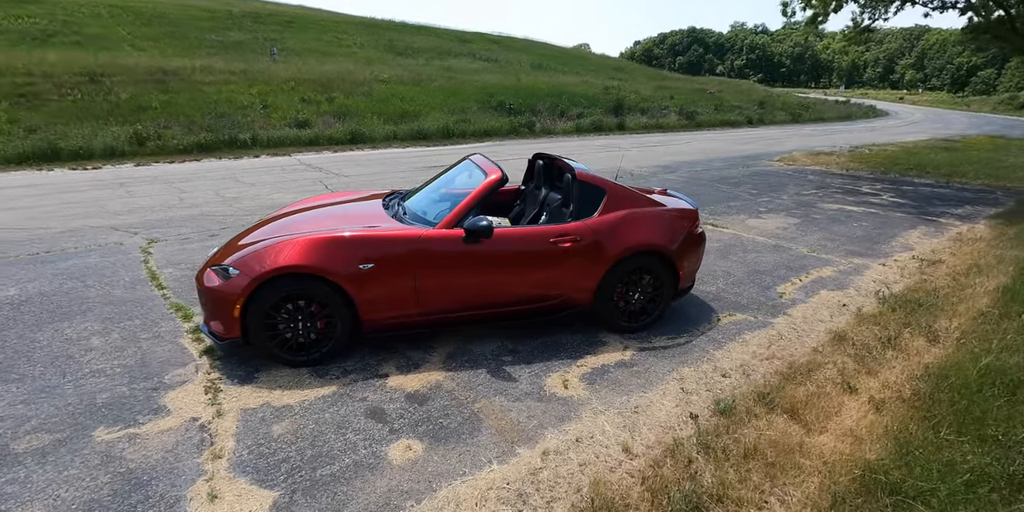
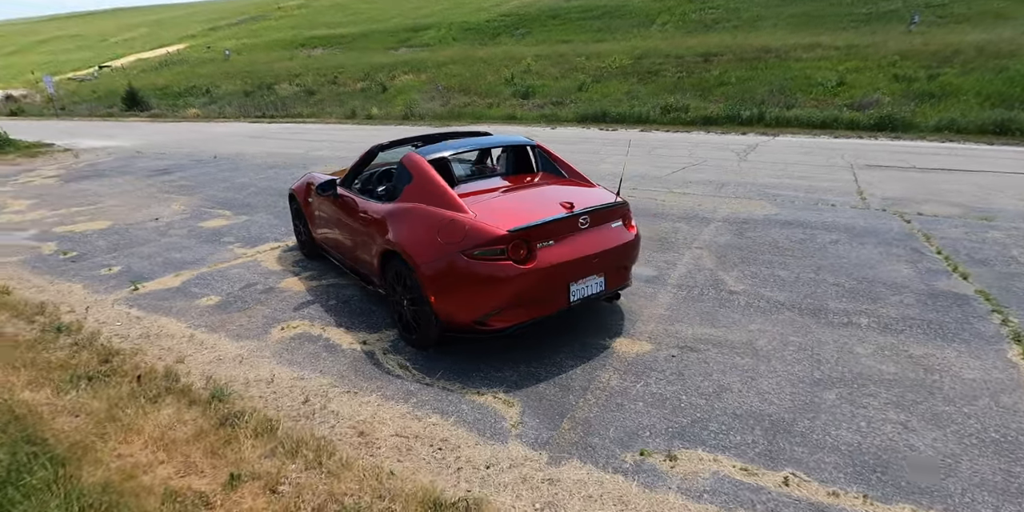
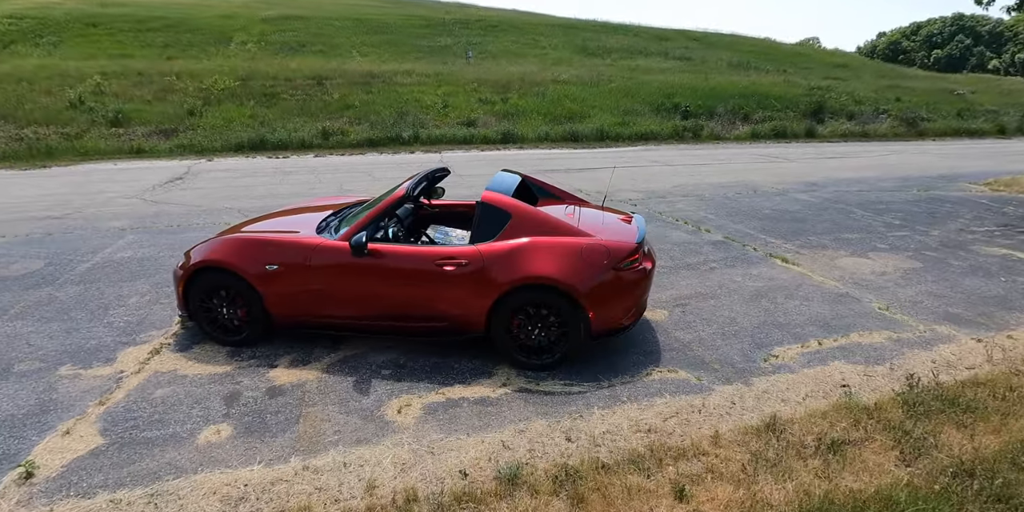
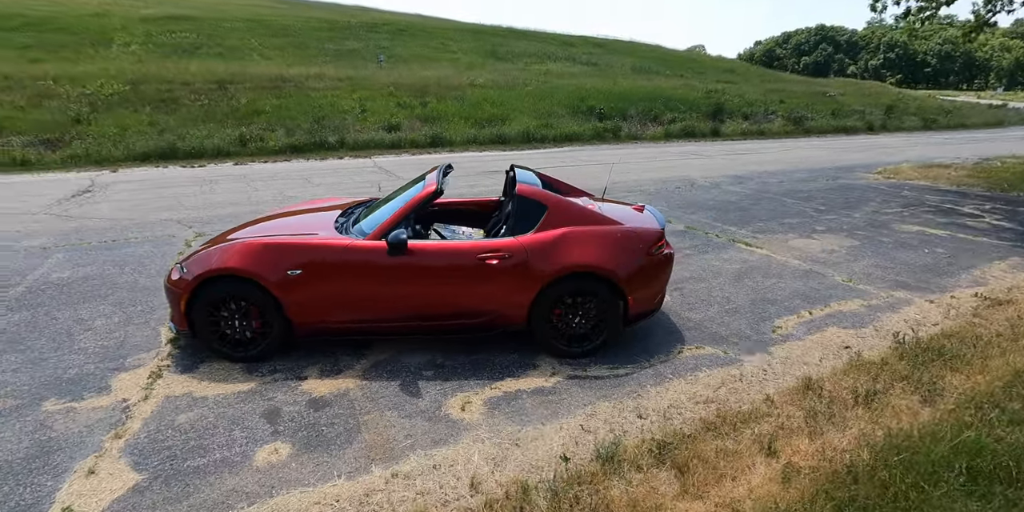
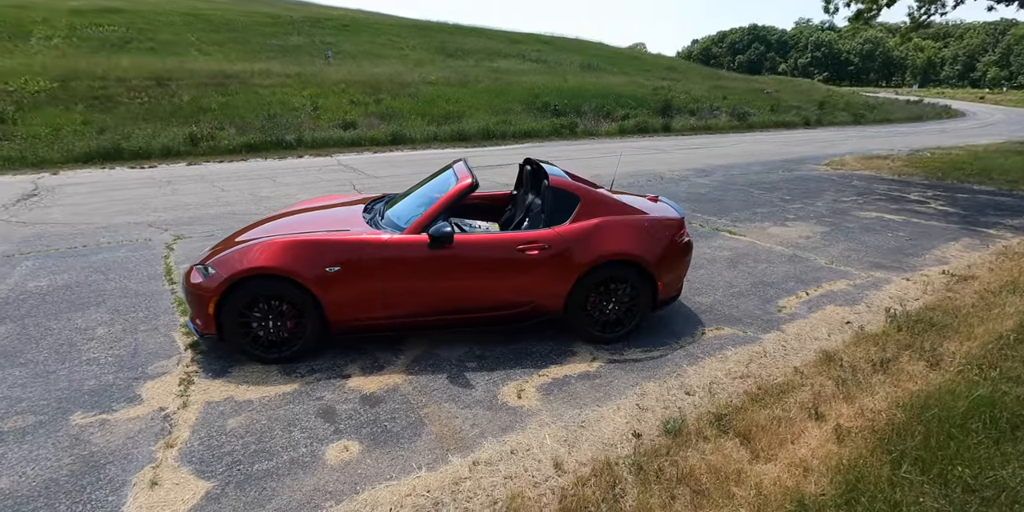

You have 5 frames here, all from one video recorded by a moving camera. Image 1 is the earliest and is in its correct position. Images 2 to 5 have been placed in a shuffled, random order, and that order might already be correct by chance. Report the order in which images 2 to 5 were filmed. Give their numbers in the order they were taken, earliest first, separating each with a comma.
5, 4, 3, 2
